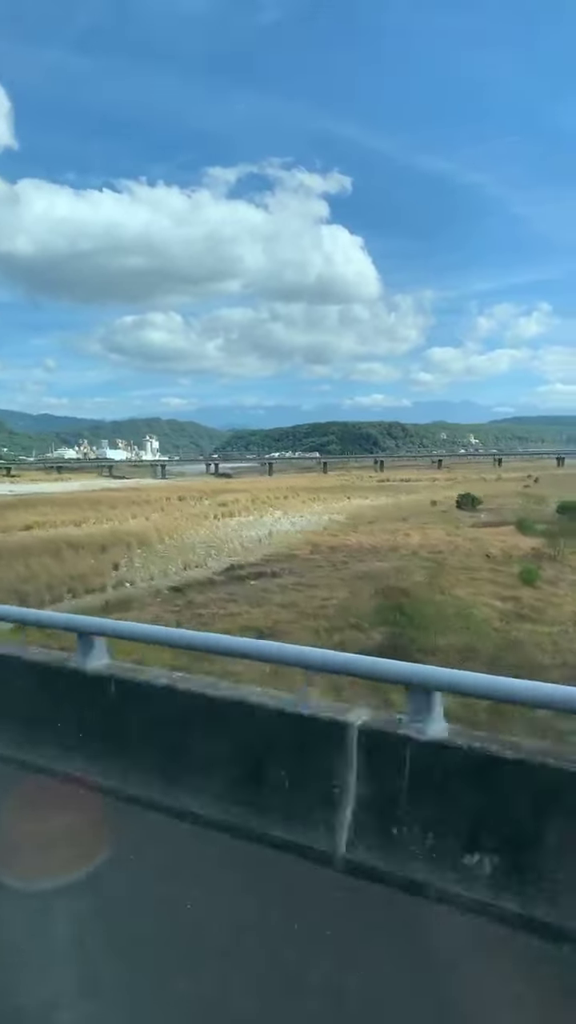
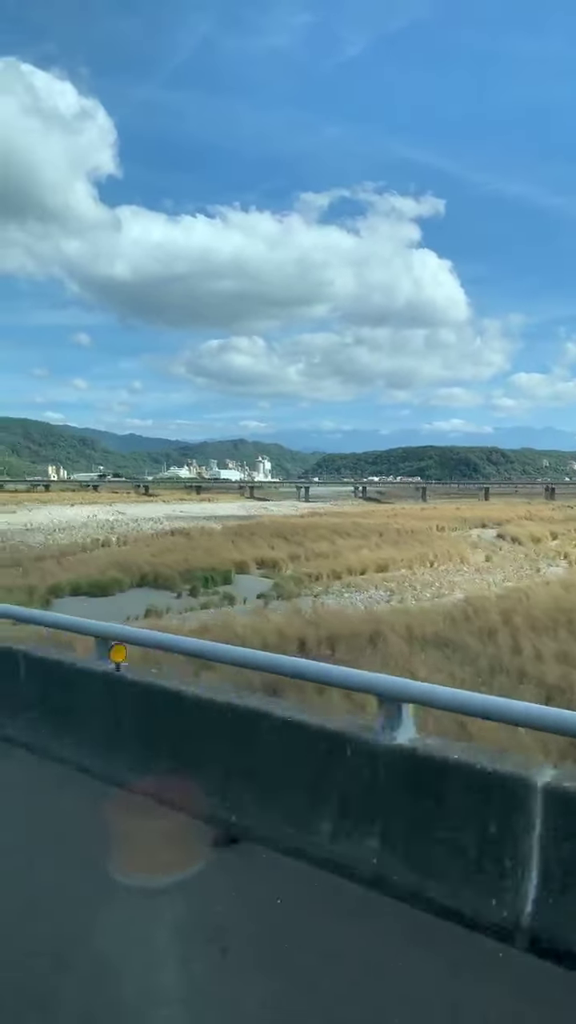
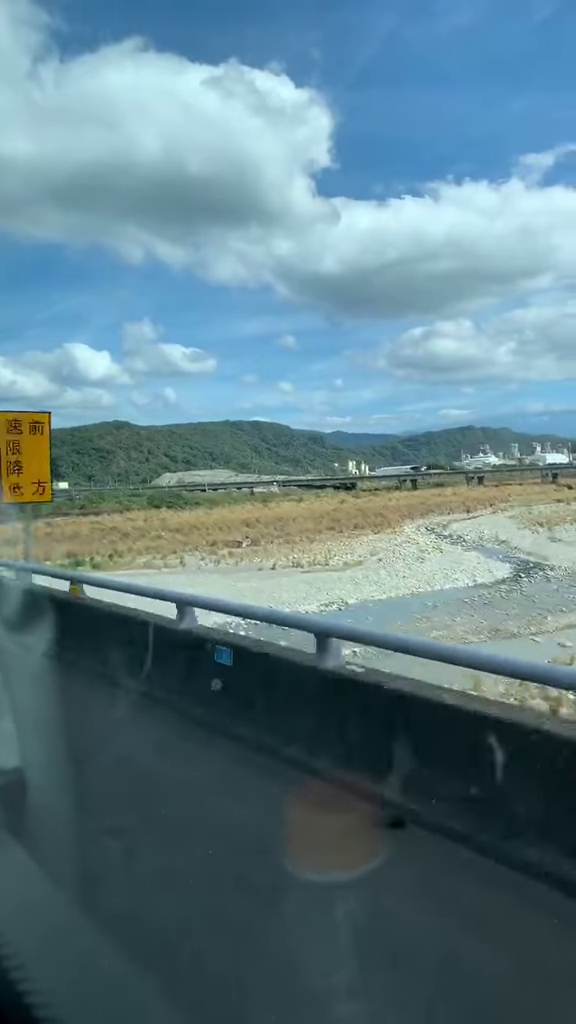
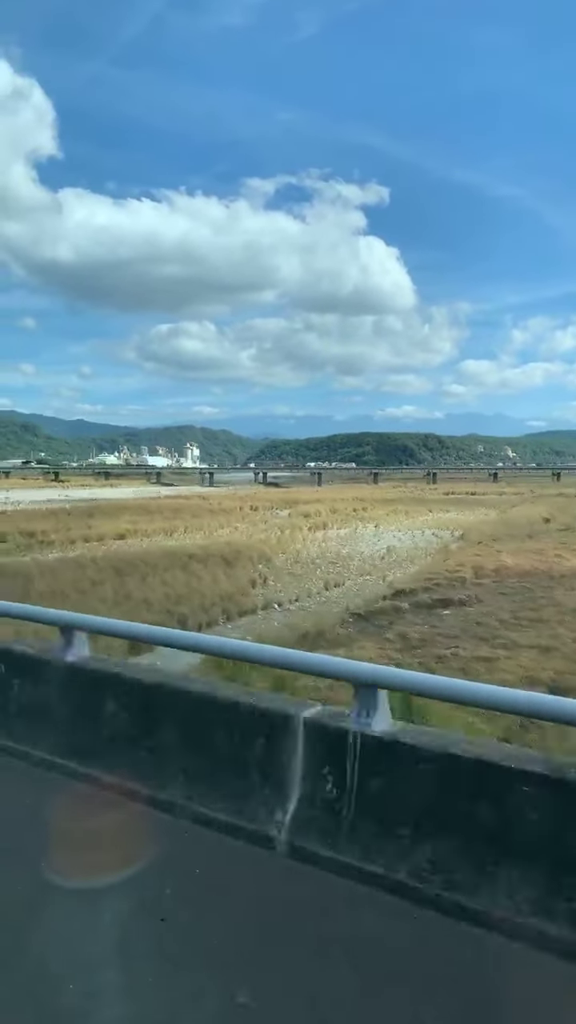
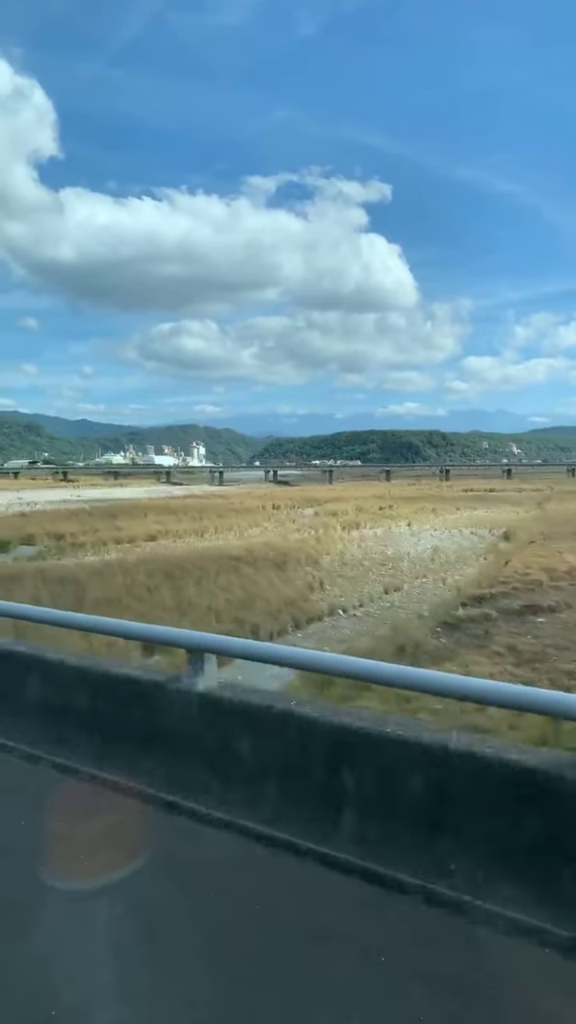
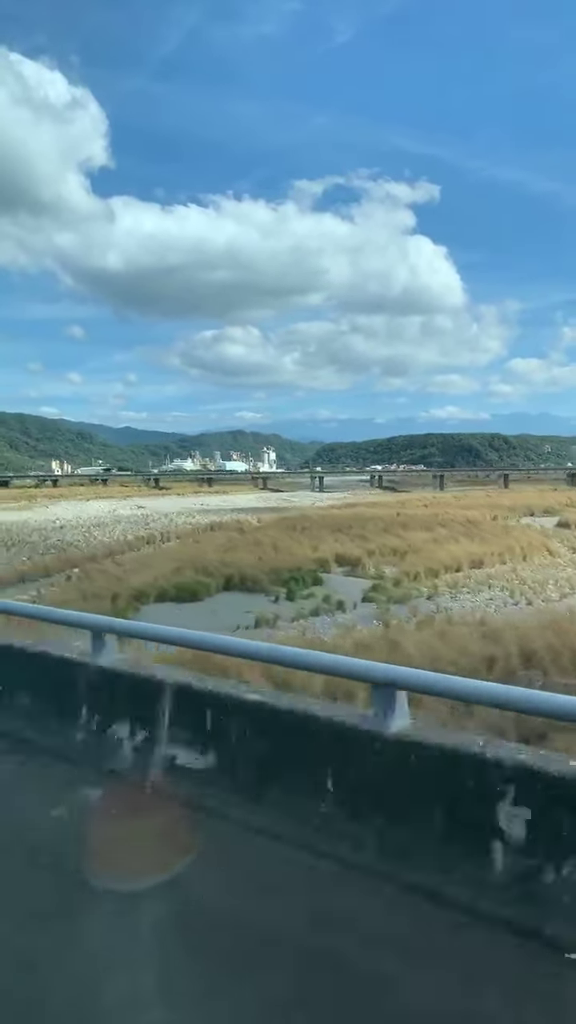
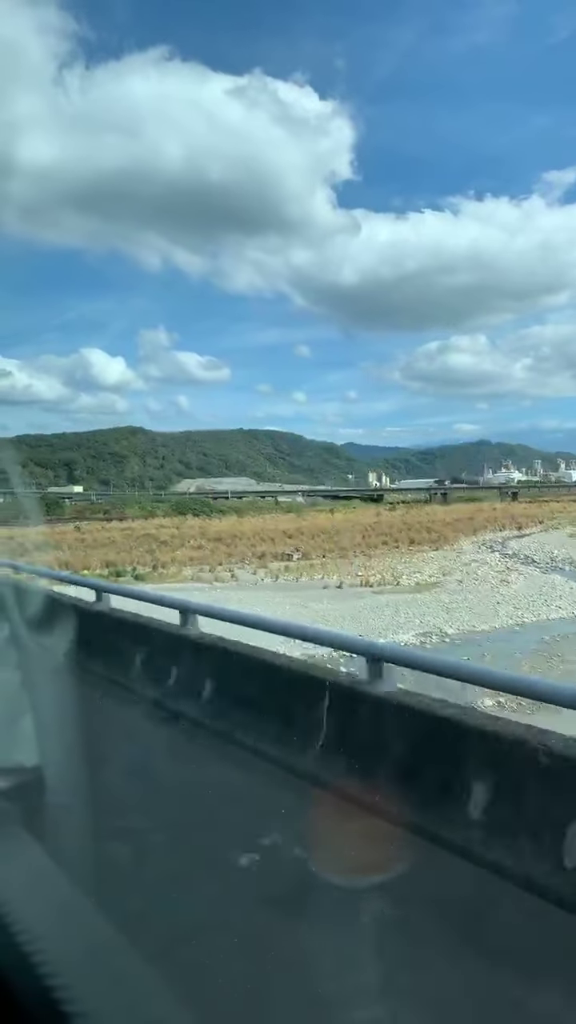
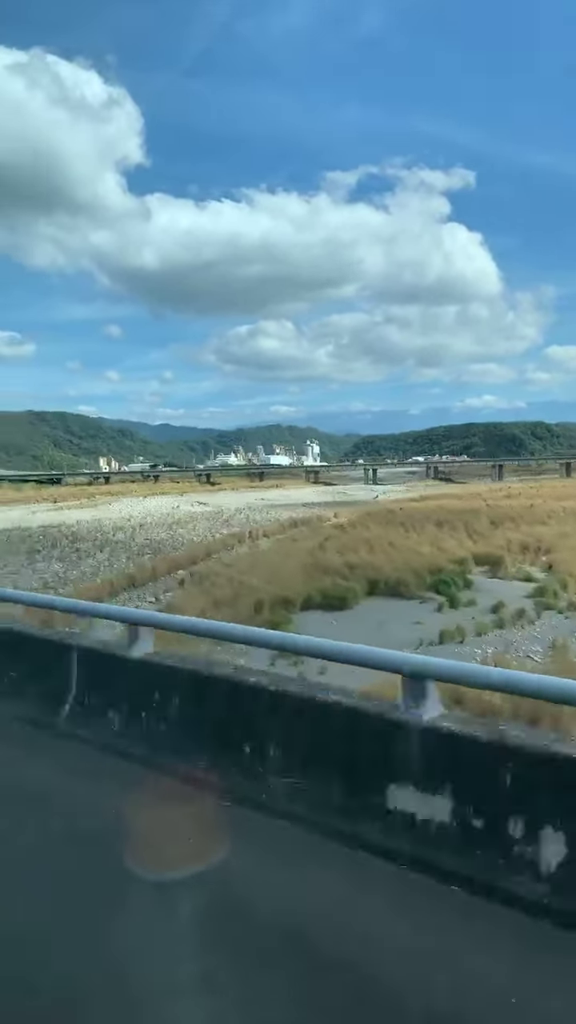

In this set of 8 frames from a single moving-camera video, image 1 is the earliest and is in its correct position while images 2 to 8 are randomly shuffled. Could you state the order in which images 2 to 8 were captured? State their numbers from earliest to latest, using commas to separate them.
4, 5, 2, 6, 8, 3, 7
